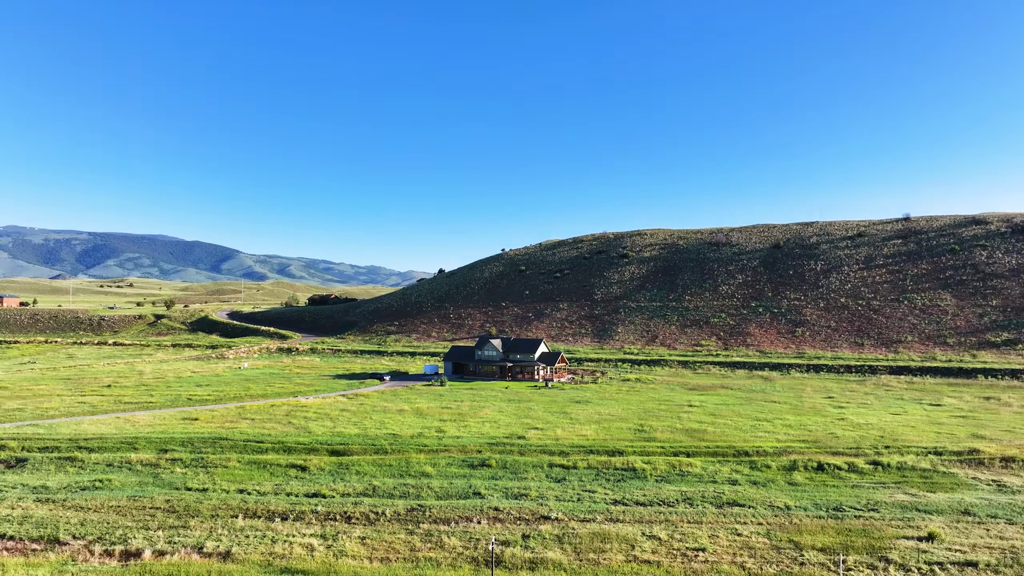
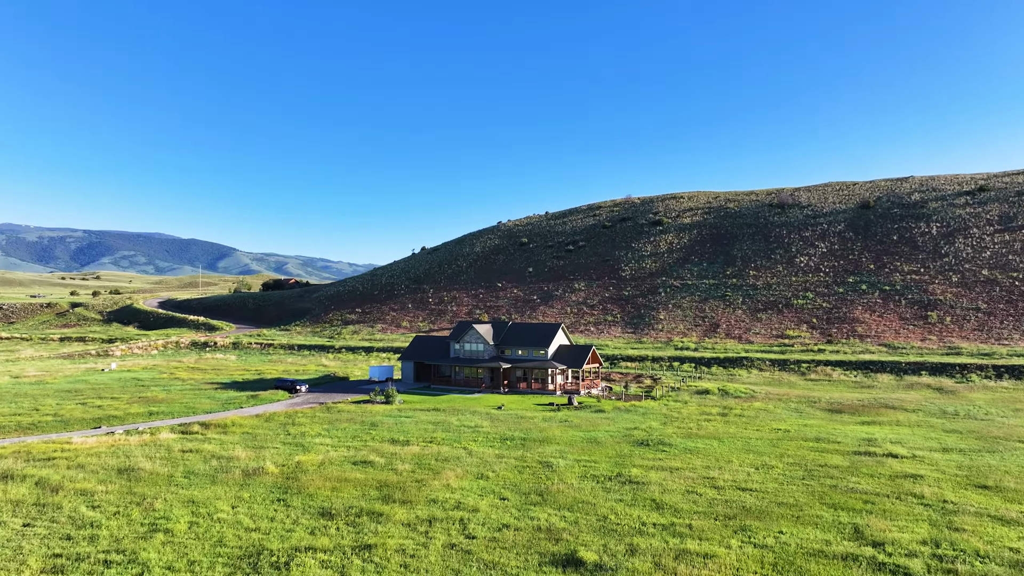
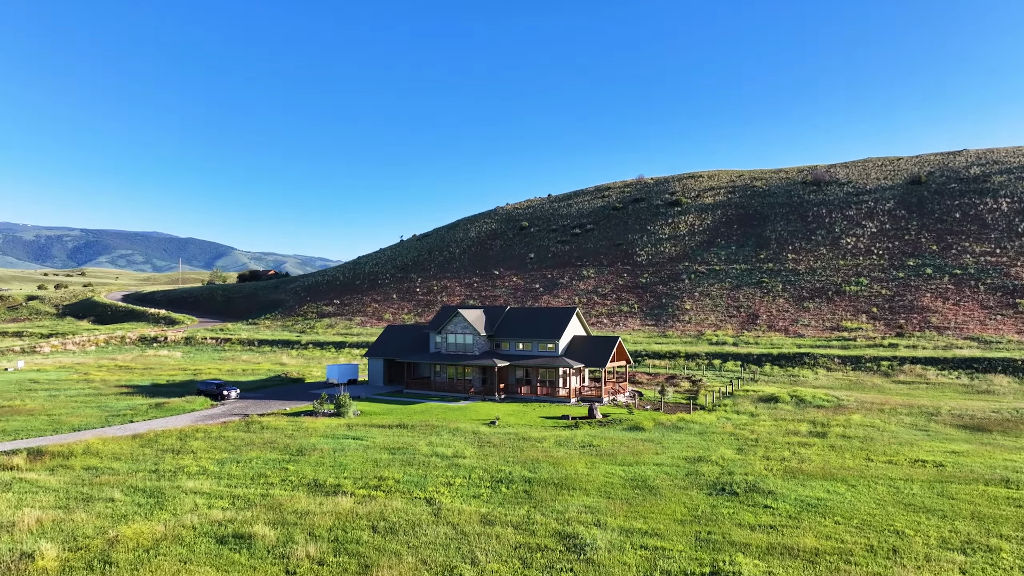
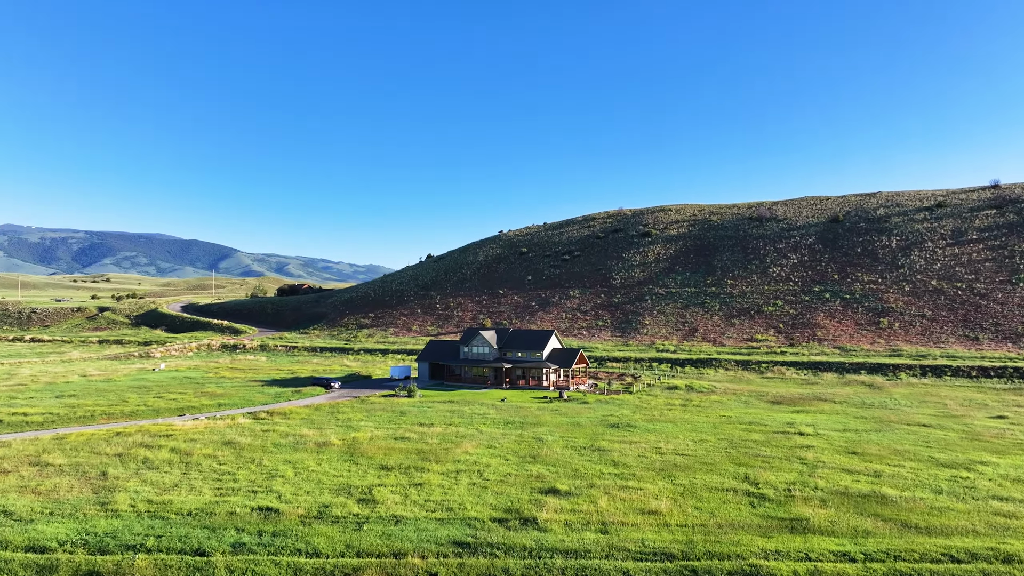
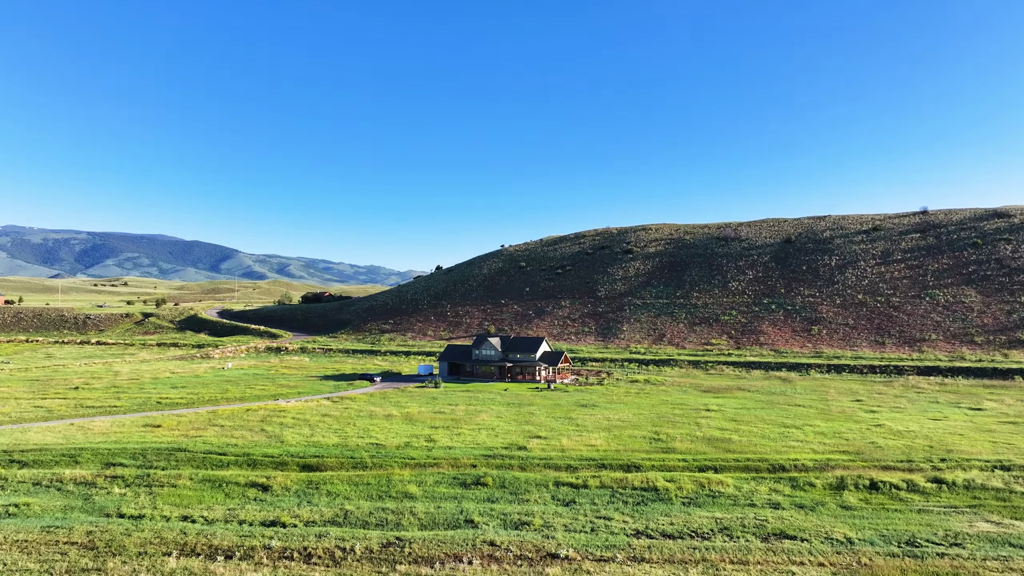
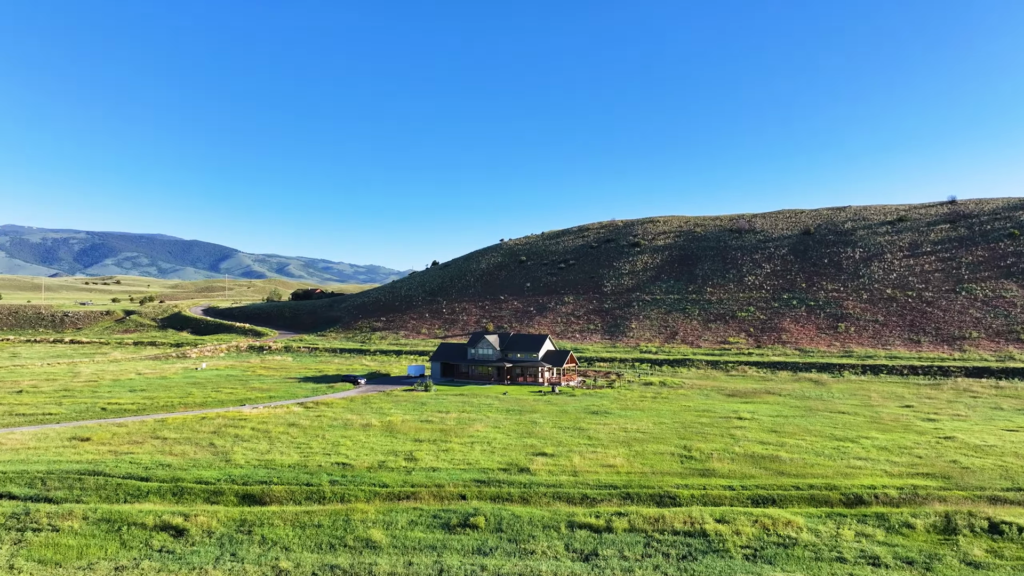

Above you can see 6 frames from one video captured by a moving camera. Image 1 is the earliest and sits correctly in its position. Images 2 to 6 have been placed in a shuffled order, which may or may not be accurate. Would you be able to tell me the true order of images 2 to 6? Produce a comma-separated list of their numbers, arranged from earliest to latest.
5, 6, 4, 2, 3
